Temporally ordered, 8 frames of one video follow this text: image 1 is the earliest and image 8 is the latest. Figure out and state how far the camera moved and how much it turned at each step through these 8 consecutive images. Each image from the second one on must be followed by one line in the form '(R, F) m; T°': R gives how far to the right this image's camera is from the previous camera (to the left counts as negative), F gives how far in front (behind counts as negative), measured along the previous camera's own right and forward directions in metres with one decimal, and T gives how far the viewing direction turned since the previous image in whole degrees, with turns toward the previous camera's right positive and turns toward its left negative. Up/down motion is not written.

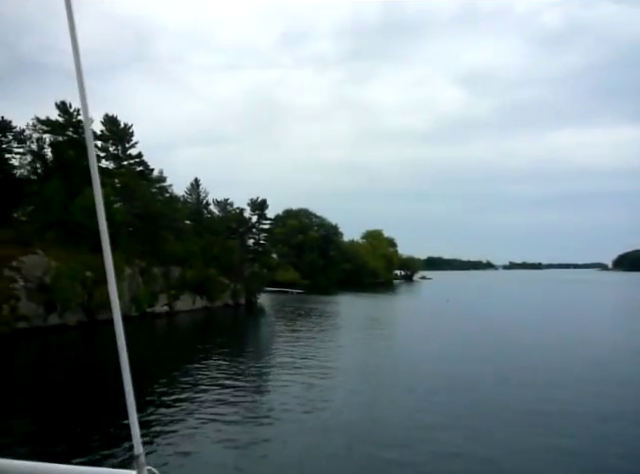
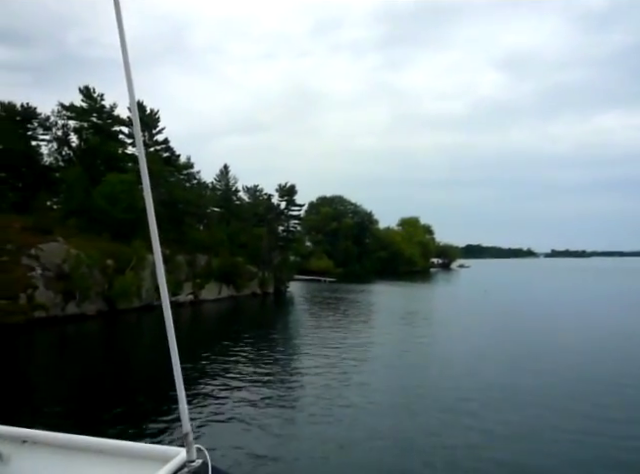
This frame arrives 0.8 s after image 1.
(+0.3, +0.7) m; -4°
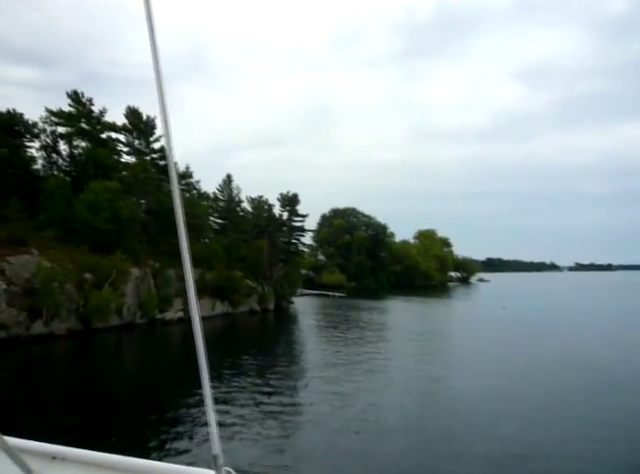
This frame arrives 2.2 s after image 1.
(+0.5, +1.4) m; -2°
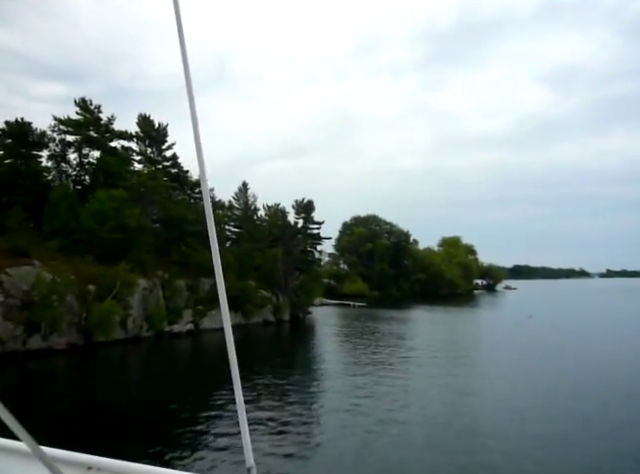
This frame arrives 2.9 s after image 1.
(+0.3, +0.7) m; -2°
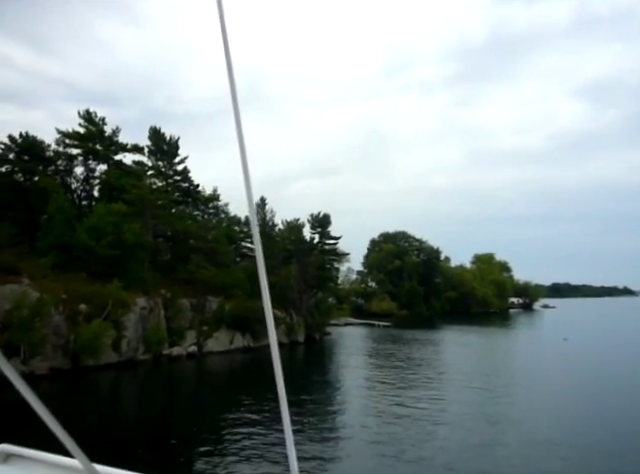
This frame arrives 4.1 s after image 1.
(+0.5, +1.1) m; -3°
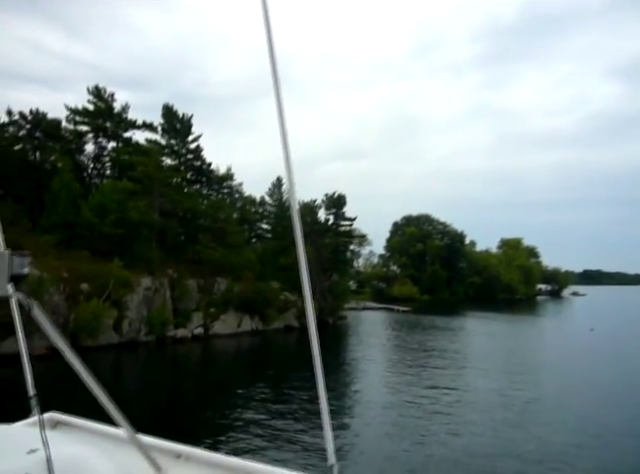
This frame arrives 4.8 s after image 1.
(+0.4, +0.5) m; -3°
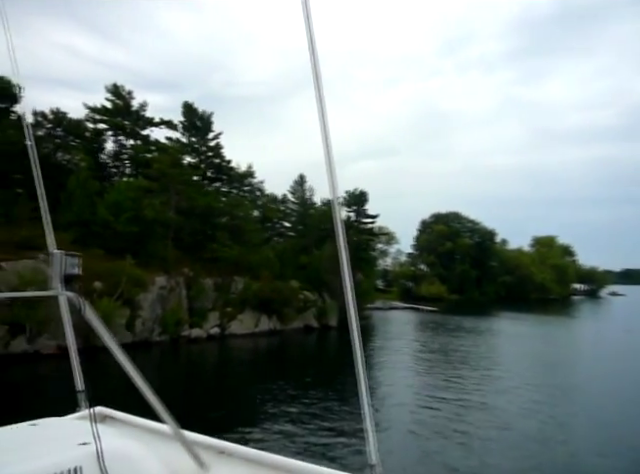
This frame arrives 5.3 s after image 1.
(+0.3, +0.4) m; -3°
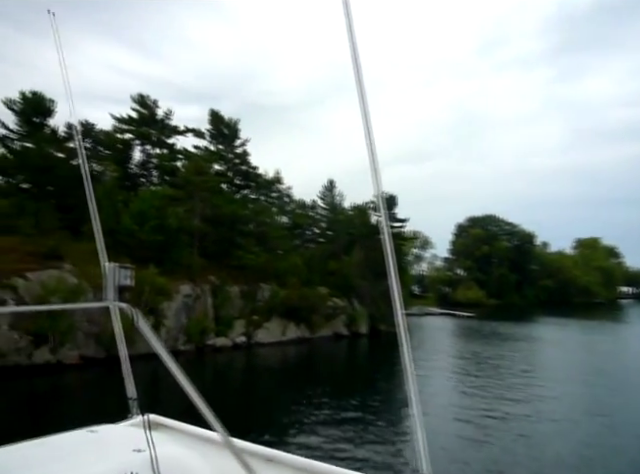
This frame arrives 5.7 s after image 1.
(+0.3, +0.3) m; -4°
